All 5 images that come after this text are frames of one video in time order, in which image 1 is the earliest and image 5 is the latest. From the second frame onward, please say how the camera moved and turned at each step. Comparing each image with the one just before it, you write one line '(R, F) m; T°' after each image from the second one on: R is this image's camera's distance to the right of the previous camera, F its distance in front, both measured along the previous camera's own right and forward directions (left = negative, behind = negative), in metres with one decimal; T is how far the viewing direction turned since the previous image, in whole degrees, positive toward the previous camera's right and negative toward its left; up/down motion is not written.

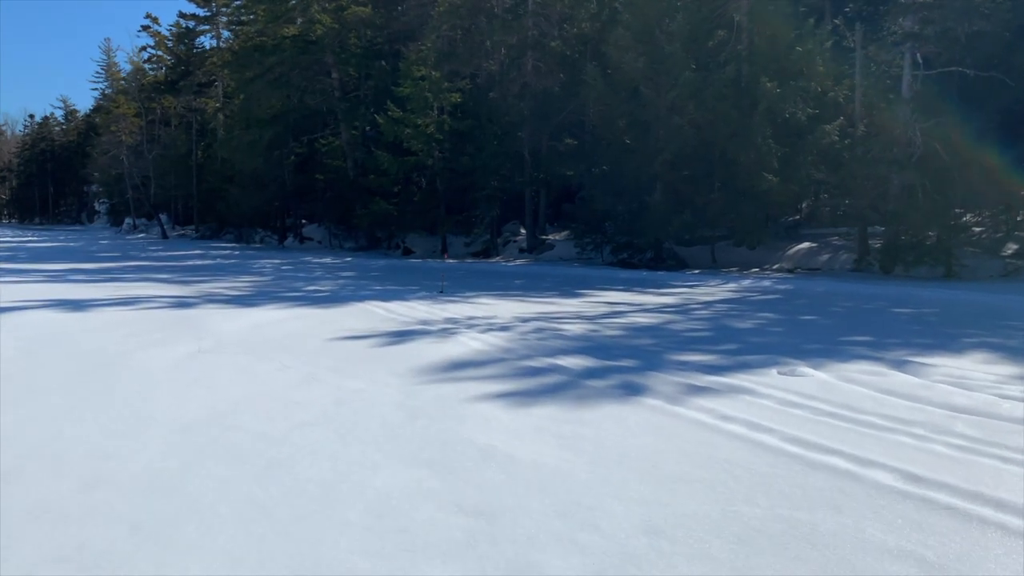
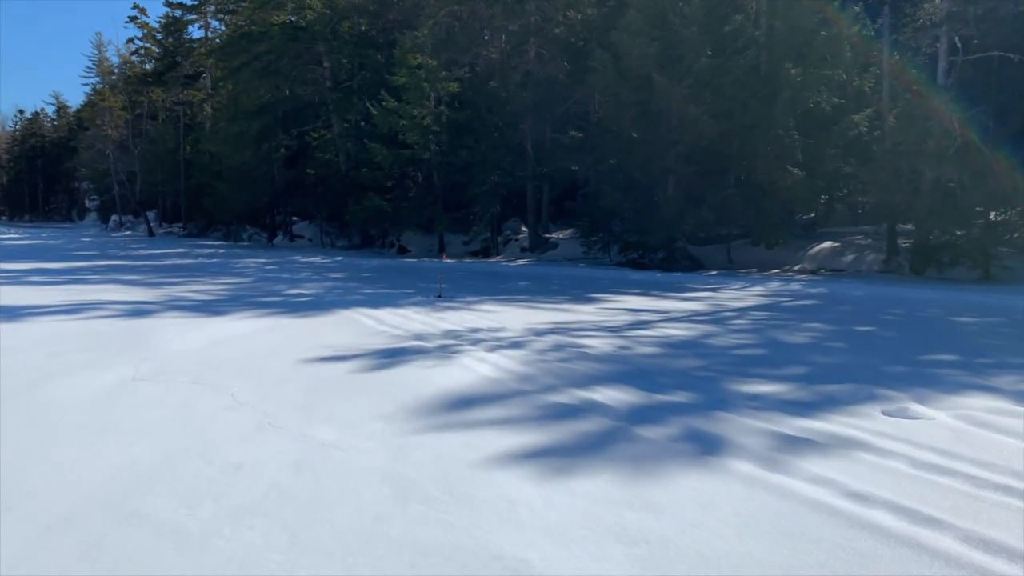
(-0.1, +1.9) m; 0°
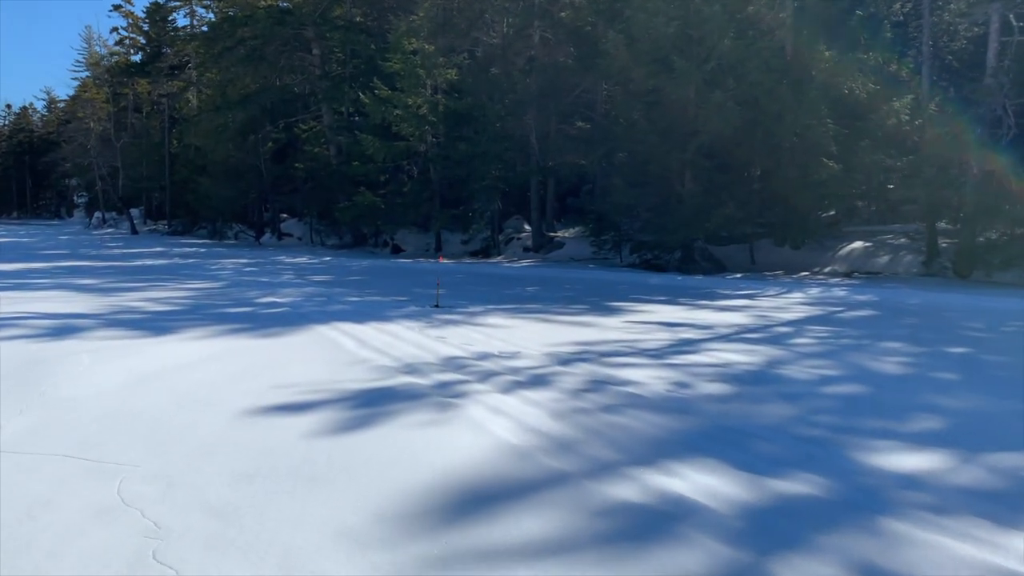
(-0.1, +2.3) m; 0°
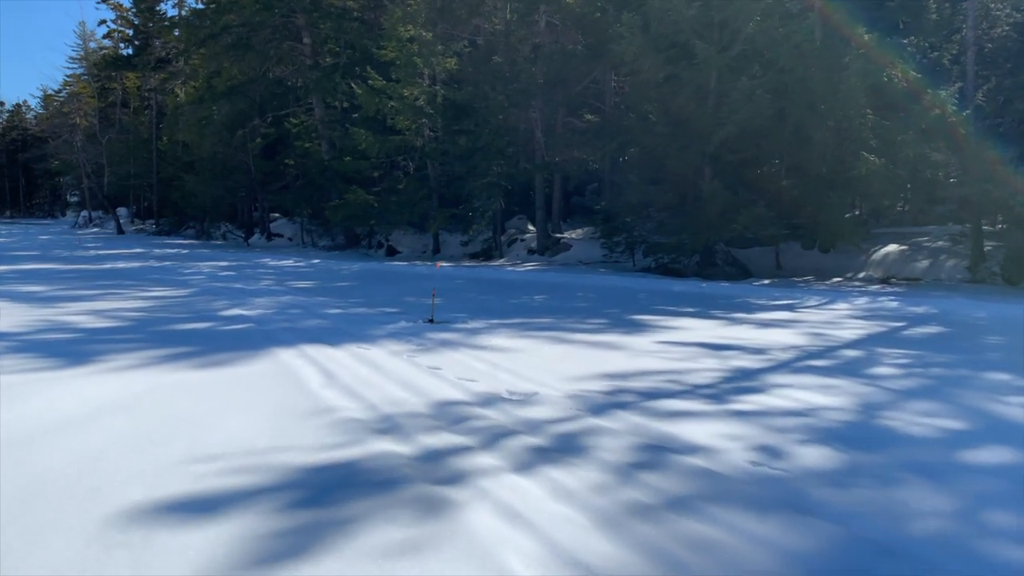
(-0.1, +2.1) m; 0°
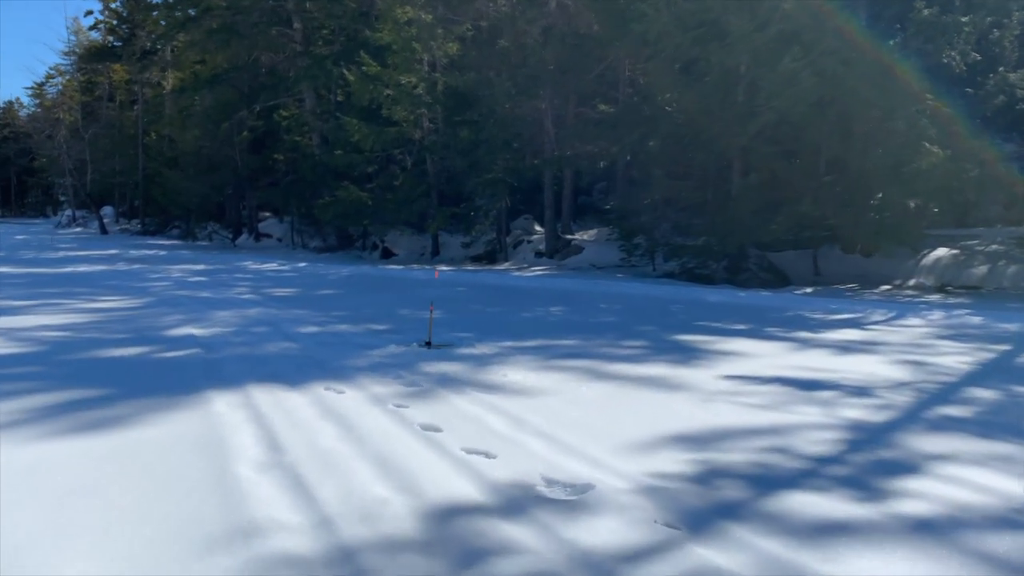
(-0.1, +2.4) m; 0°
